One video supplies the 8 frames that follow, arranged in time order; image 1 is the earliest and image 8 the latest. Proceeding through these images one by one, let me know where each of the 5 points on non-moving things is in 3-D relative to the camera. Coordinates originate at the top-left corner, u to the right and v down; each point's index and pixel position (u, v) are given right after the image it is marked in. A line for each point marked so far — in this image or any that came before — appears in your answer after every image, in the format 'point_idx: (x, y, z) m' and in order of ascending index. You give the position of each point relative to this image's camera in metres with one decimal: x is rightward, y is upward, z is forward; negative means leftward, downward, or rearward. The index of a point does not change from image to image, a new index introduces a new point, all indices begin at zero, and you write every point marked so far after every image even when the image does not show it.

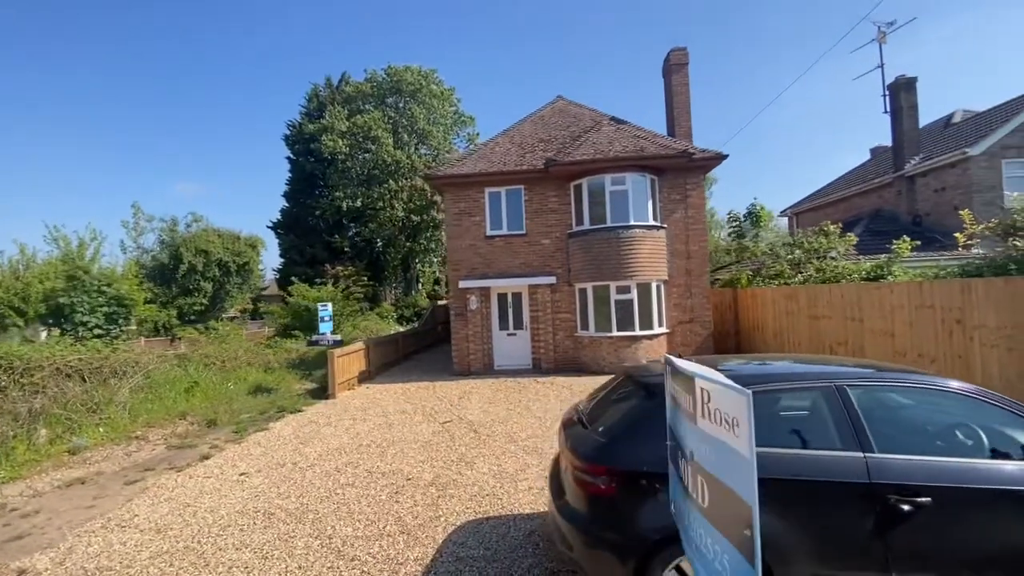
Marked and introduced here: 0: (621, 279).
0: (+3.0, +0.2, +13.3) m
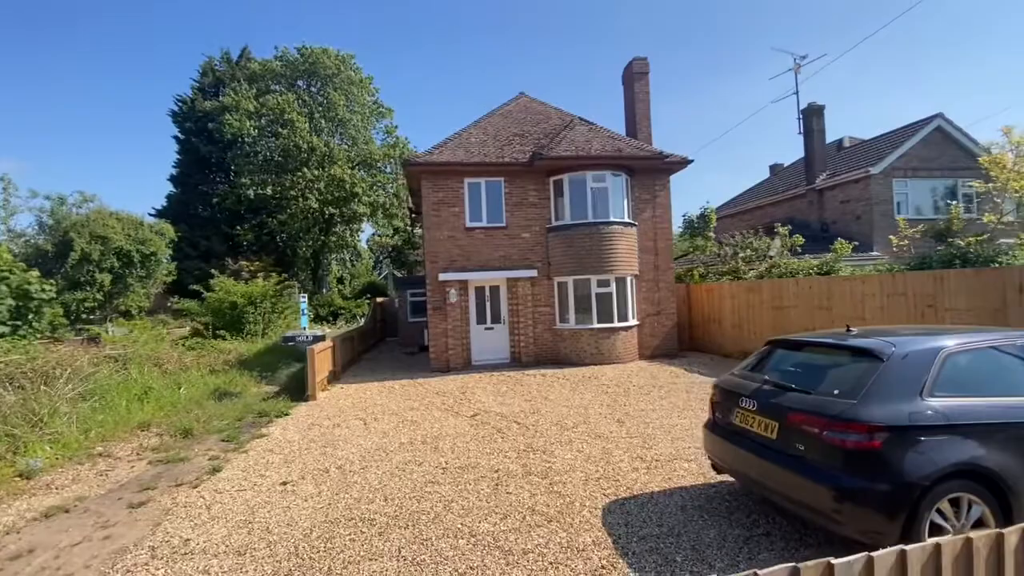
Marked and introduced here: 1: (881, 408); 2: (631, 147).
0: (+2.6, +0.4, +13.8) m
1: (+2.7, -0.9, +3.4) m
2: (+3.6, +4.3, +14.7) m
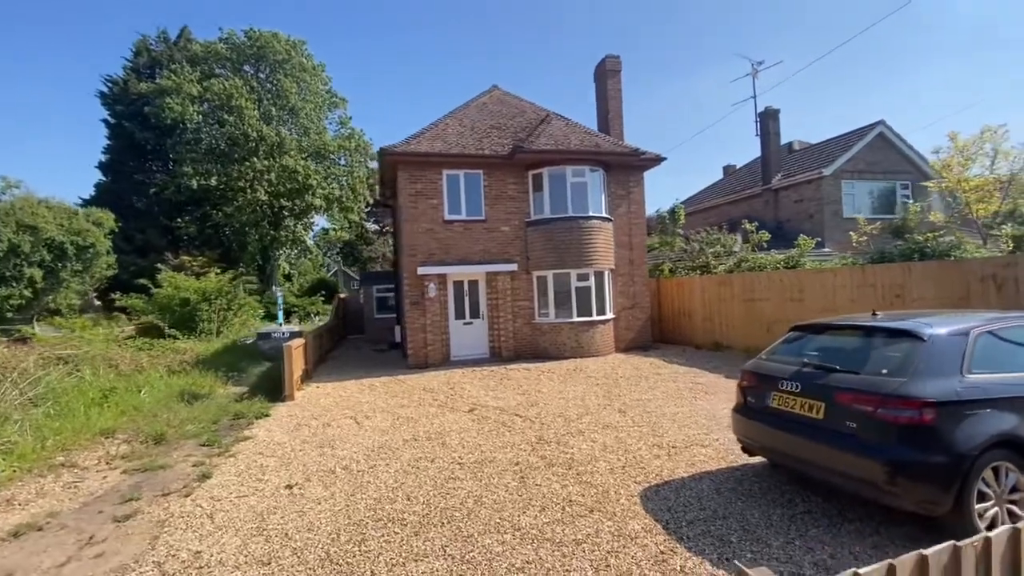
0: (+2.0, +0.6, +13.9) m
1: (+3.2, -0.7, +3.6) m
2: (+3.0, +4.5, +14.9) m
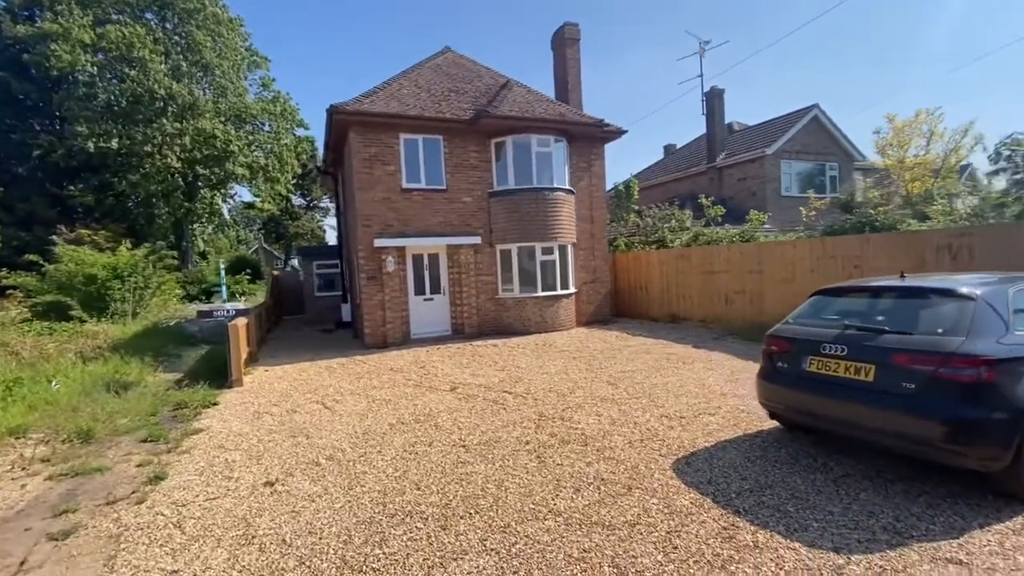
0: (+1.0, +1.3, +13.5) m
1: (+3.6, -0.4, +3.6) m
2: (+1.8, +5.3, +14.5) m
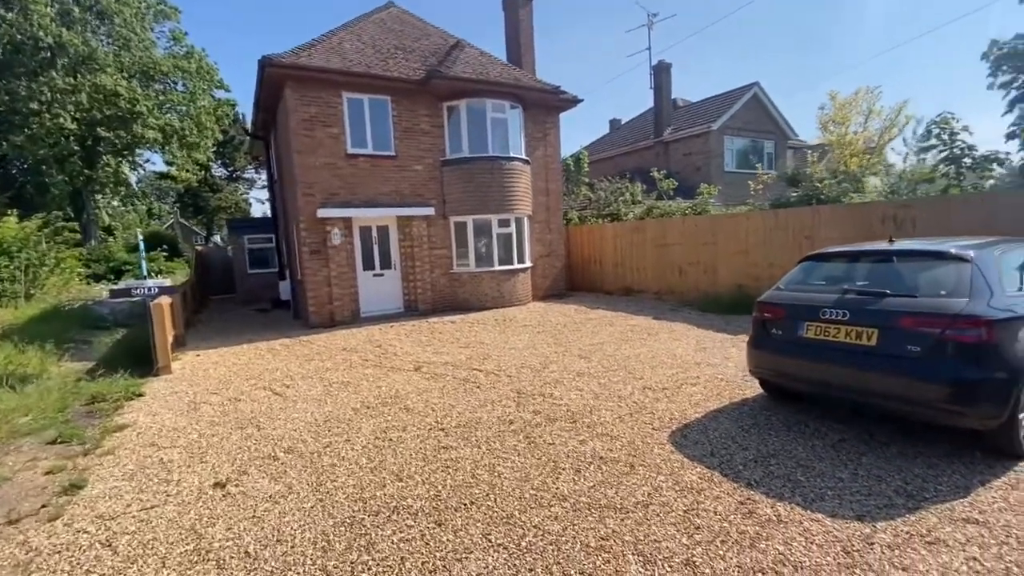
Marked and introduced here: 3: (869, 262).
0: (-0.3, +2.1, +13.0) m
1: (+3.6, -0.1, +3.6) m
2: (+0.4, +6.1, +13.9) m
3: (+3.4, +0.2, +4.5) m
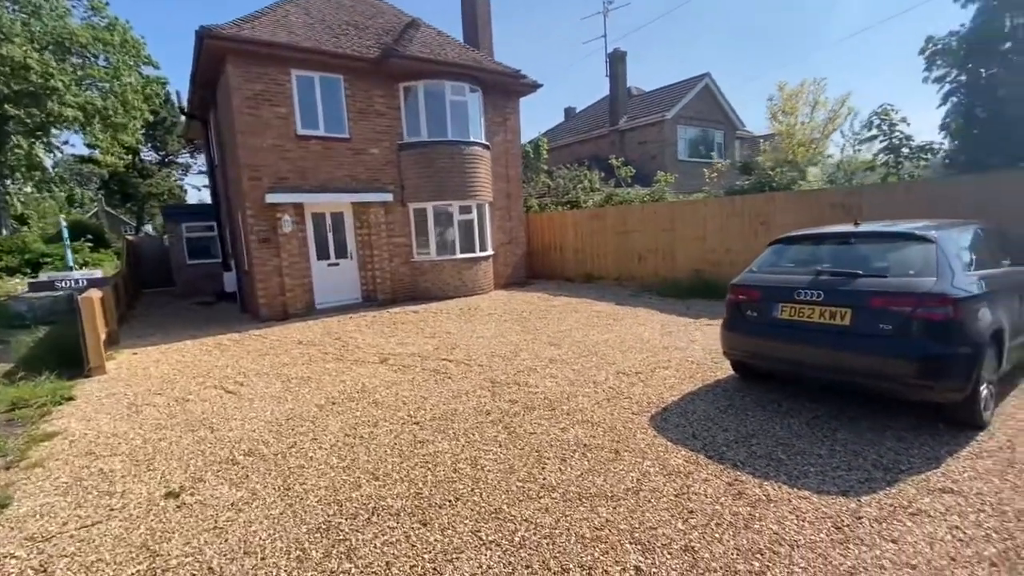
0: (-1.3, +2.4, +12.7) m
1: (+3.5, 0.0, +3.8) m
2: (-0.8, +6.4, +13.5) m
3: (+3.1, +0.4, +4.7) m
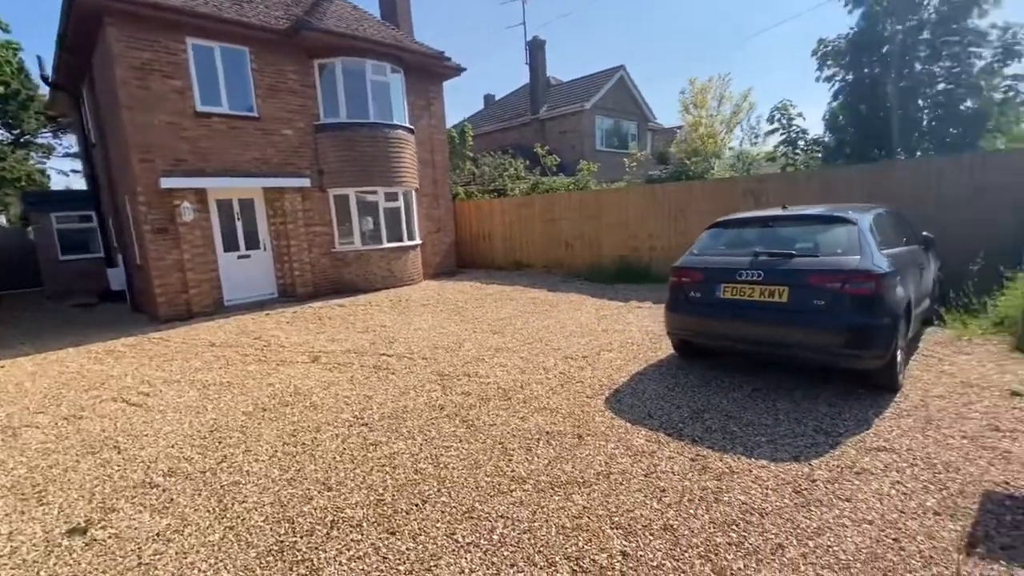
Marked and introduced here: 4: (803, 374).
0: (-3.1, +2.6, +12.1) m
1: (+3.1, +0.2, +4.2) m
2: (-2.9, +6.7, +12.9) m
3: (+2.6, +0.6, +5.0) m
4: (+2.9, -0.9, +4.8) m
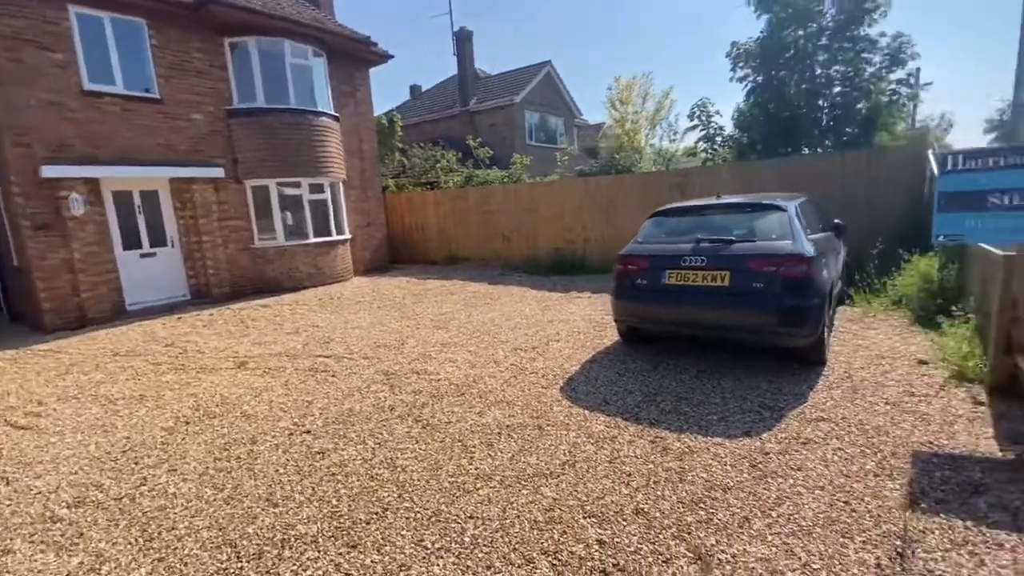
0: (-4.7, +2.6, +11.4) m
1: (+2.7, +0.4, +4.5) m
2: (-4.7, +6.7, +12.2) m
3: (+2.1, +0.8, +5.2) m
4: (+2.4, -0.7, +5.1) m
